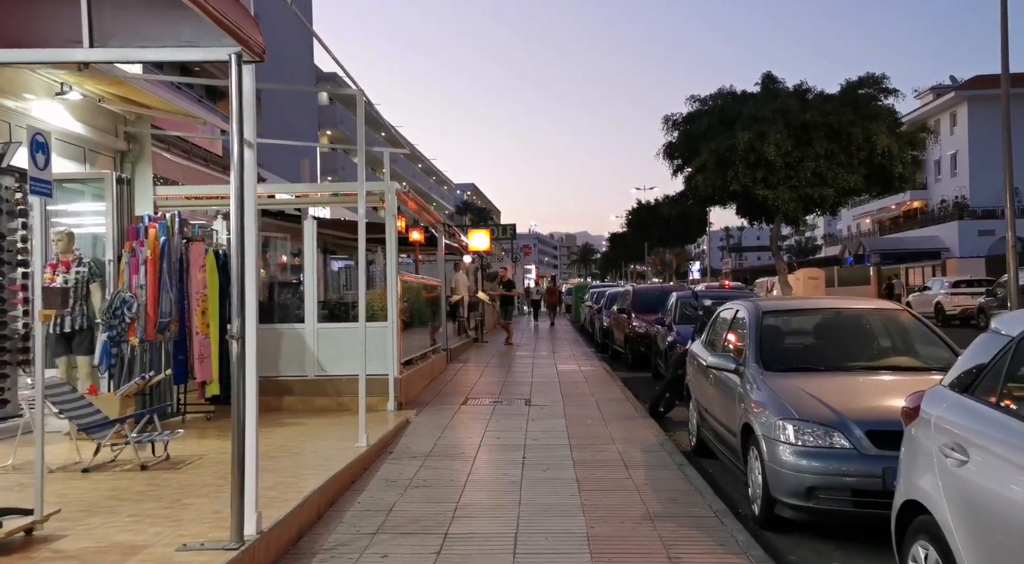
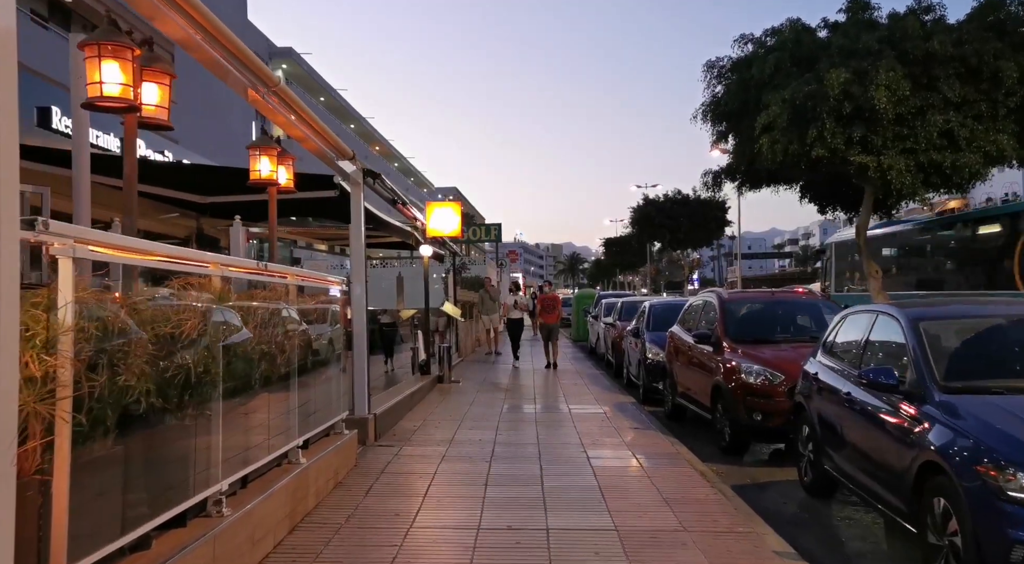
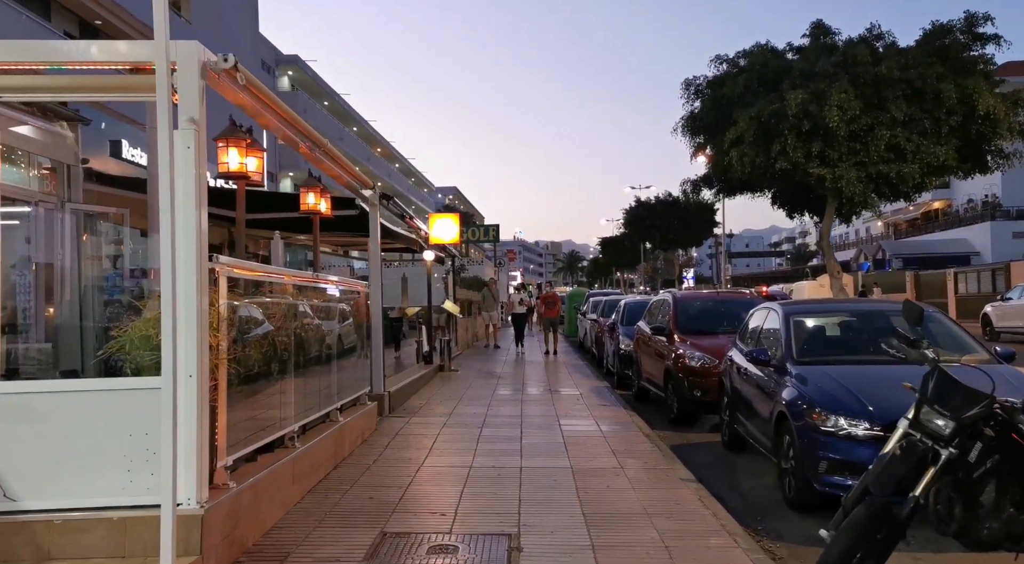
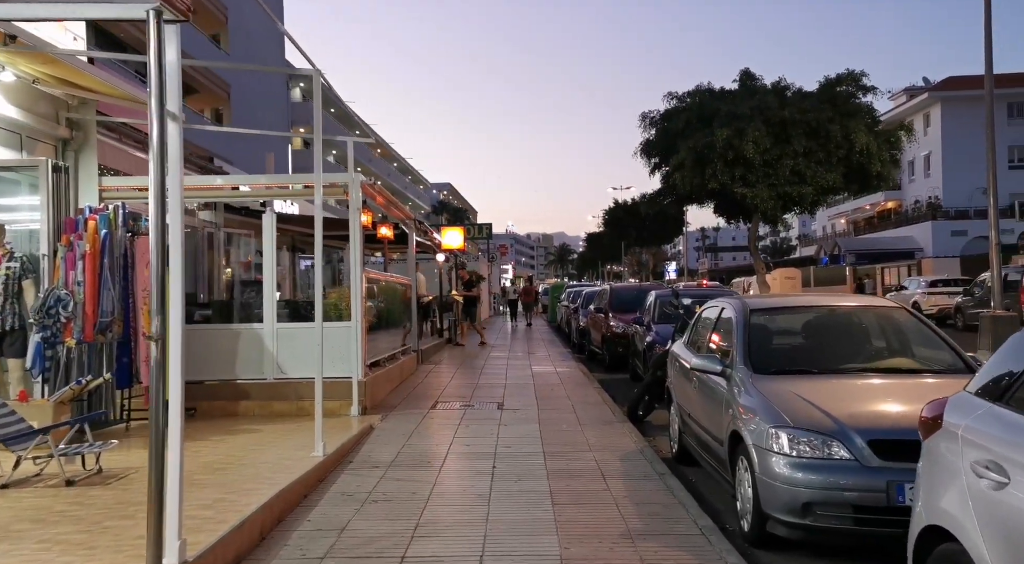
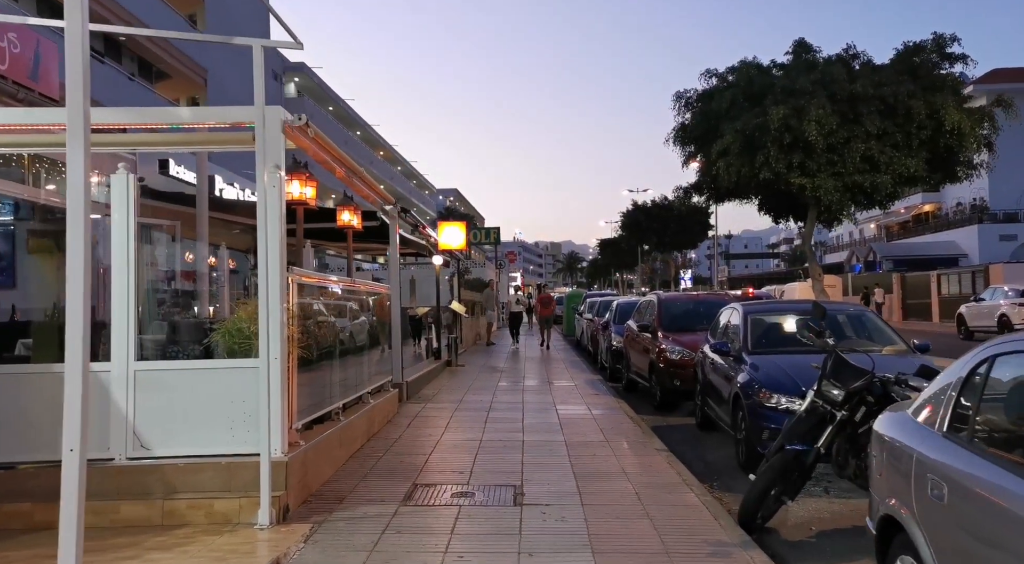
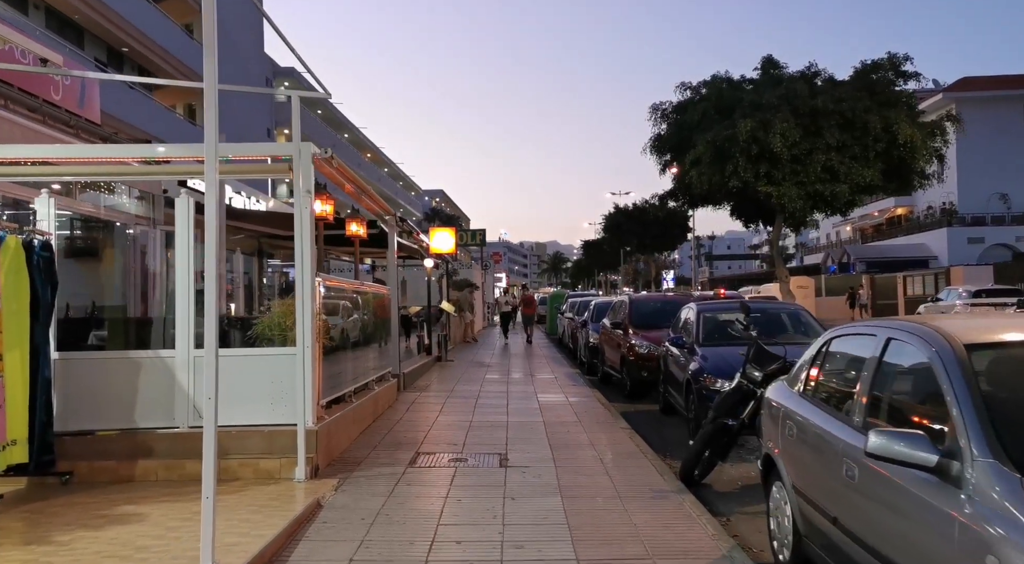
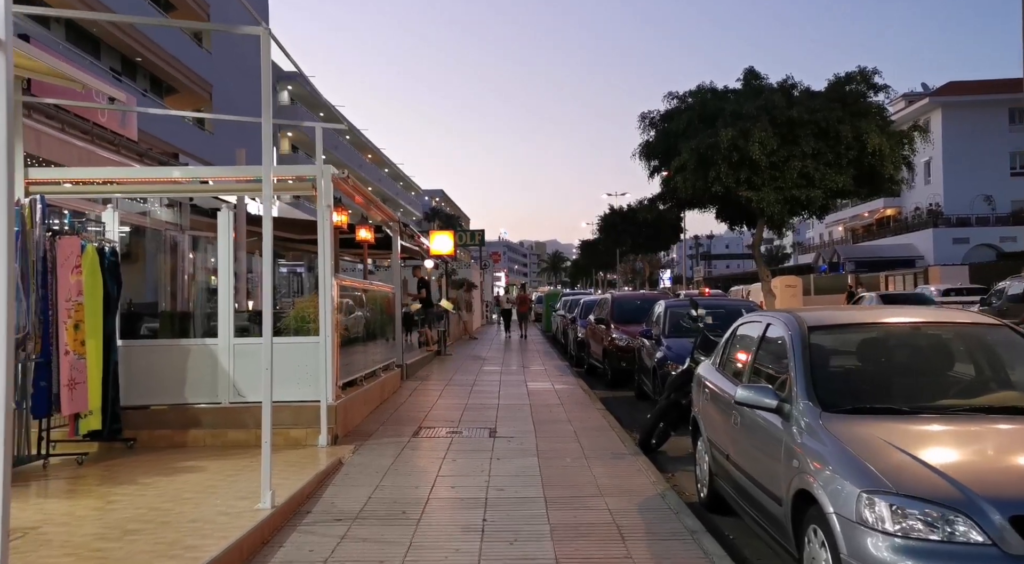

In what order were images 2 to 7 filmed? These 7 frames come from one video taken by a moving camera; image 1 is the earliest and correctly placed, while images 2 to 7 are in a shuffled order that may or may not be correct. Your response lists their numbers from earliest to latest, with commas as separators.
4, 7, 6, 5, 3, 2
